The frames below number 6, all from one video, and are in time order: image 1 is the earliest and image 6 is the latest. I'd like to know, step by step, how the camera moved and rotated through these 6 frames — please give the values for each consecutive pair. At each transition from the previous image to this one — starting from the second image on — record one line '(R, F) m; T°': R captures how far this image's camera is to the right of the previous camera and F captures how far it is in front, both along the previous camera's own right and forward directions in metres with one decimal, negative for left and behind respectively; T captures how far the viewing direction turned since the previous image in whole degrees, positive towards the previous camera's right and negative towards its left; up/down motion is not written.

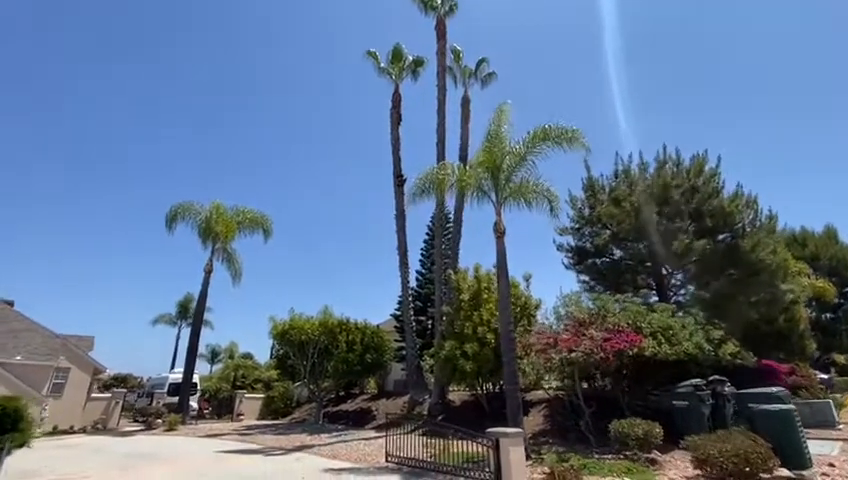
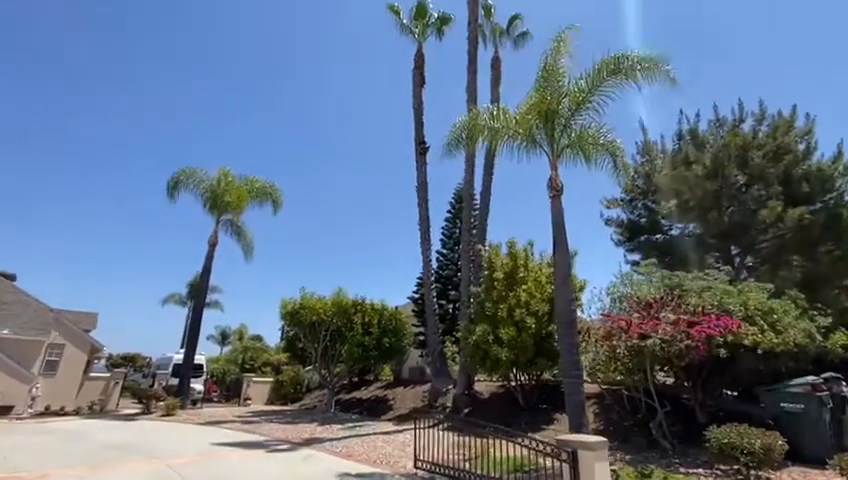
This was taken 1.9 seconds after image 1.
(-0.8, +2.6) m; -2°
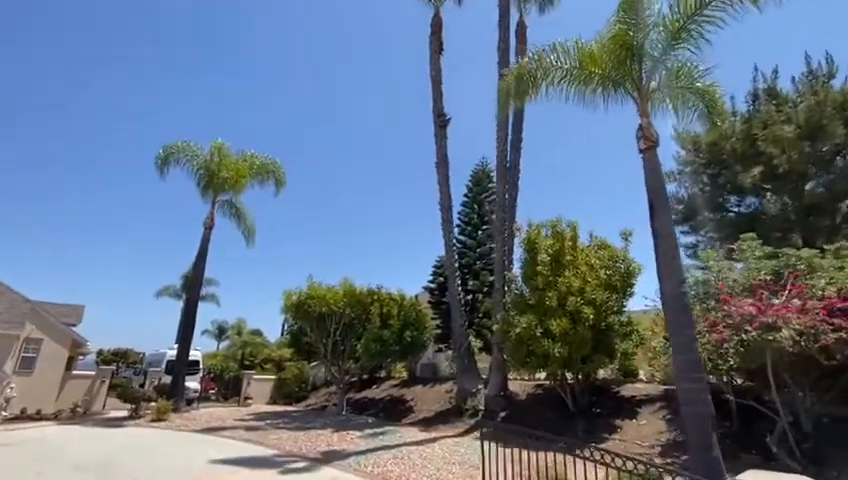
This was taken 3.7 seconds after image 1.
(-1.4, +2.6) m; 0°
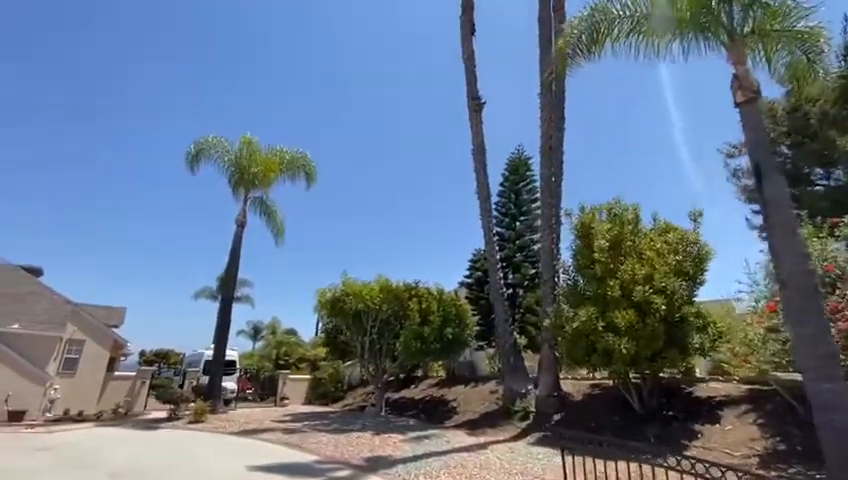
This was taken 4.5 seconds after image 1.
(-0.6, +1.2) m; -4°
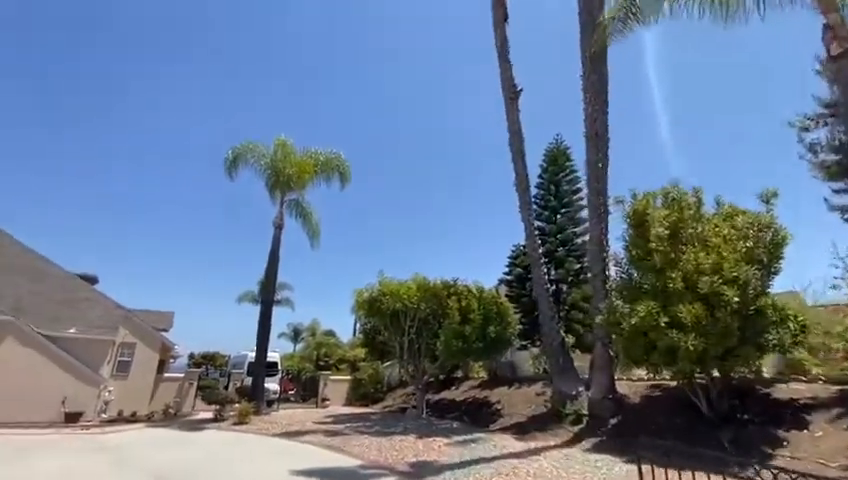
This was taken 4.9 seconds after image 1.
(-0.2, +0.6) m; -5°
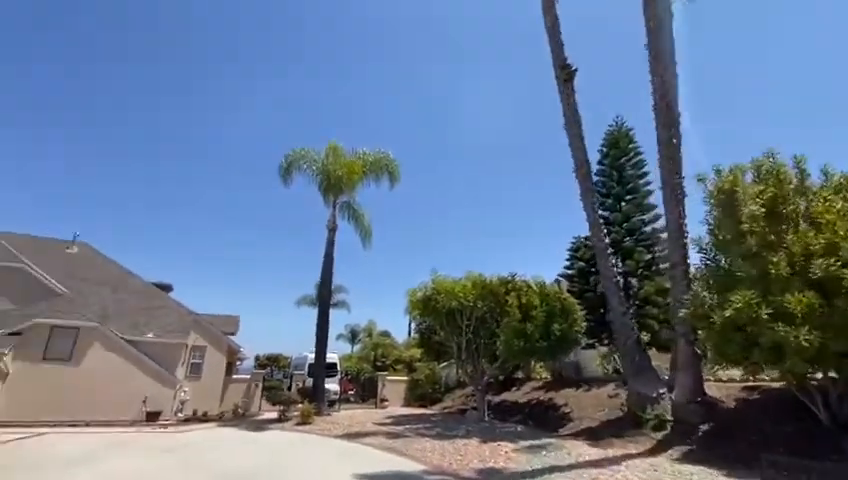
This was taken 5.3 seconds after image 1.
(-0.2, +0.6) m; -7°
